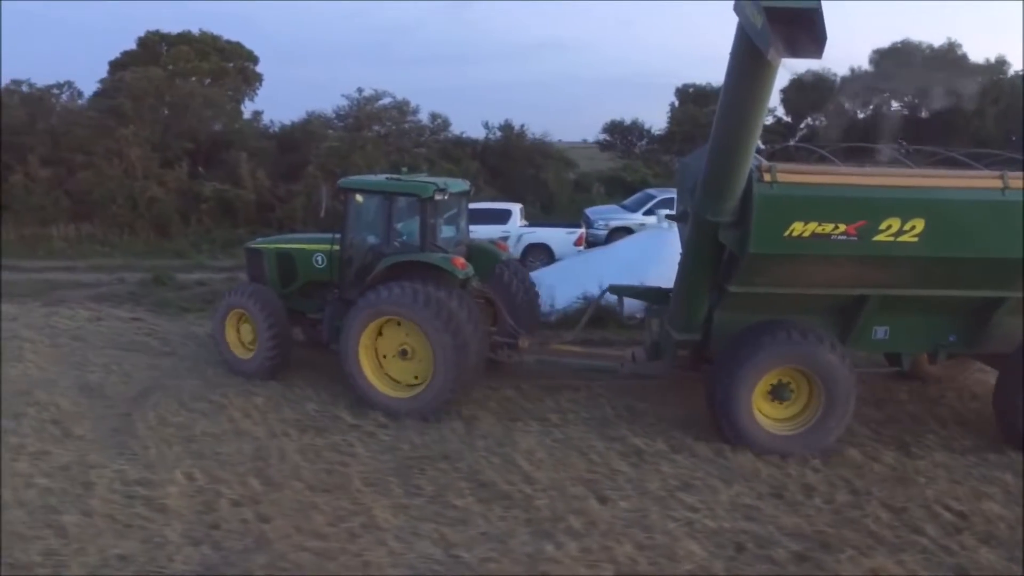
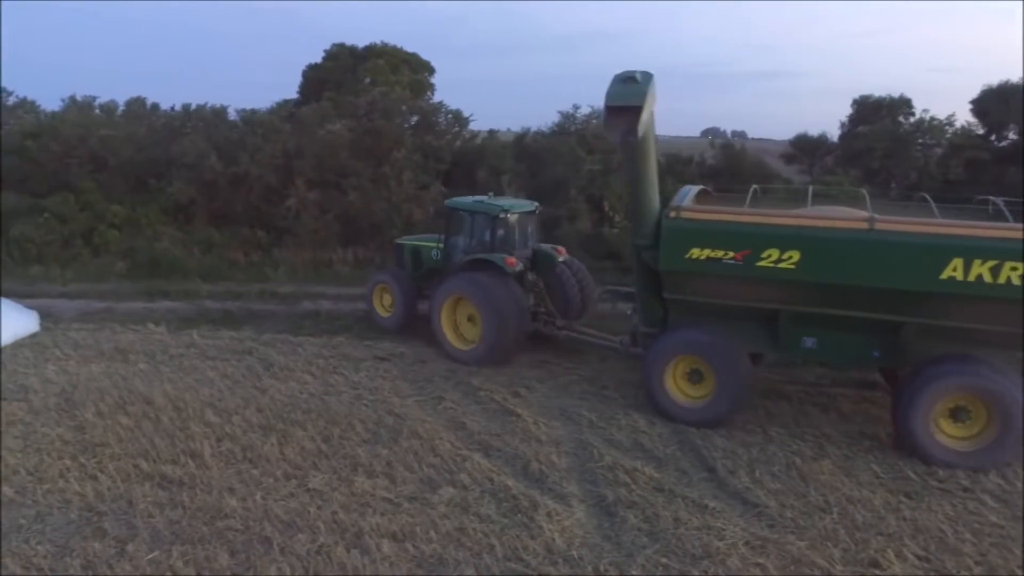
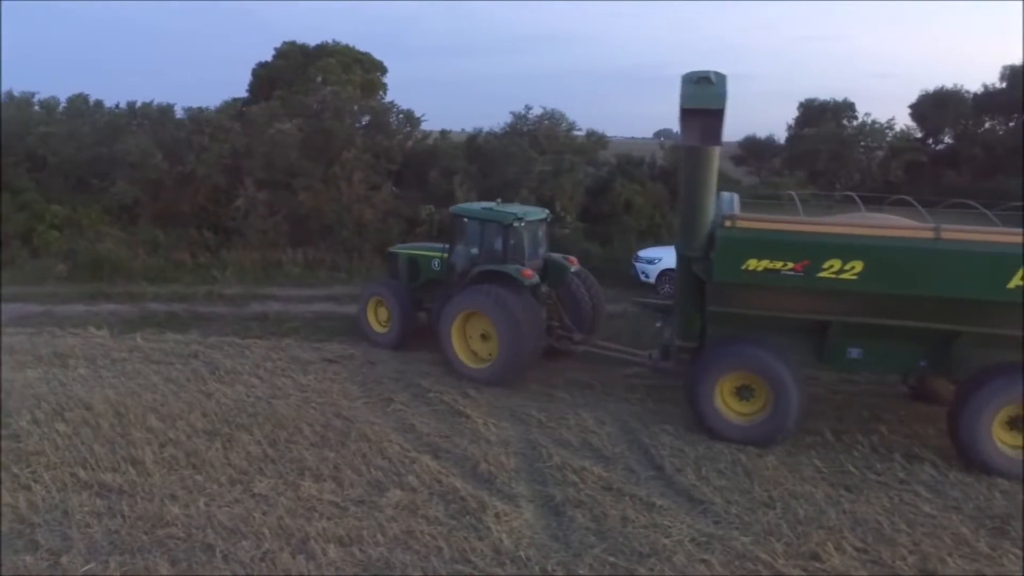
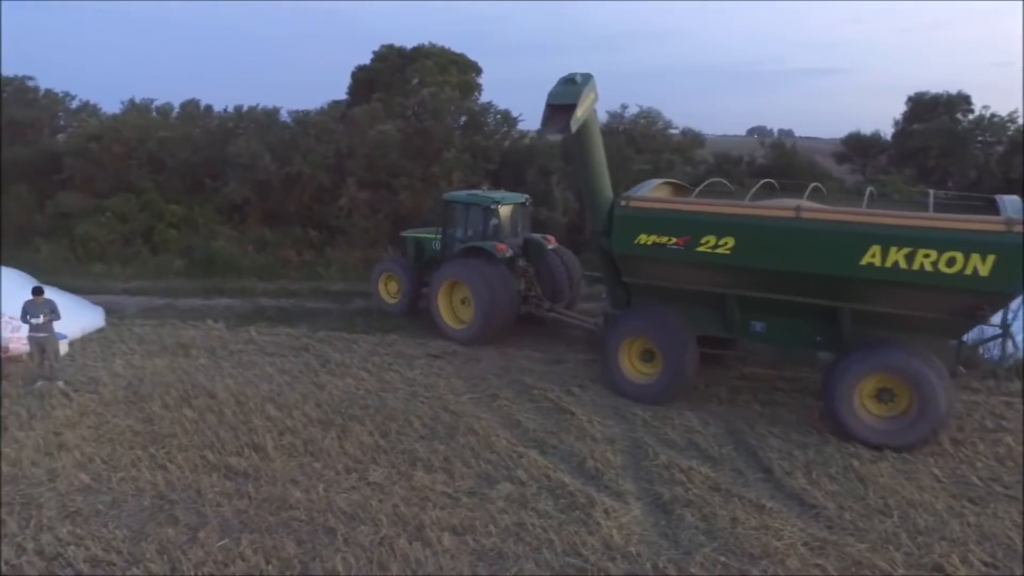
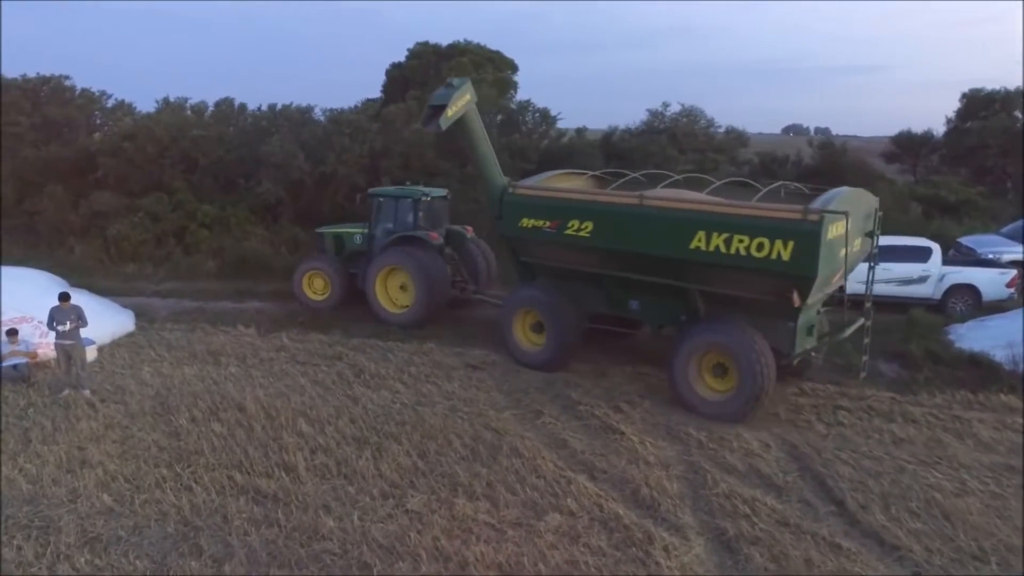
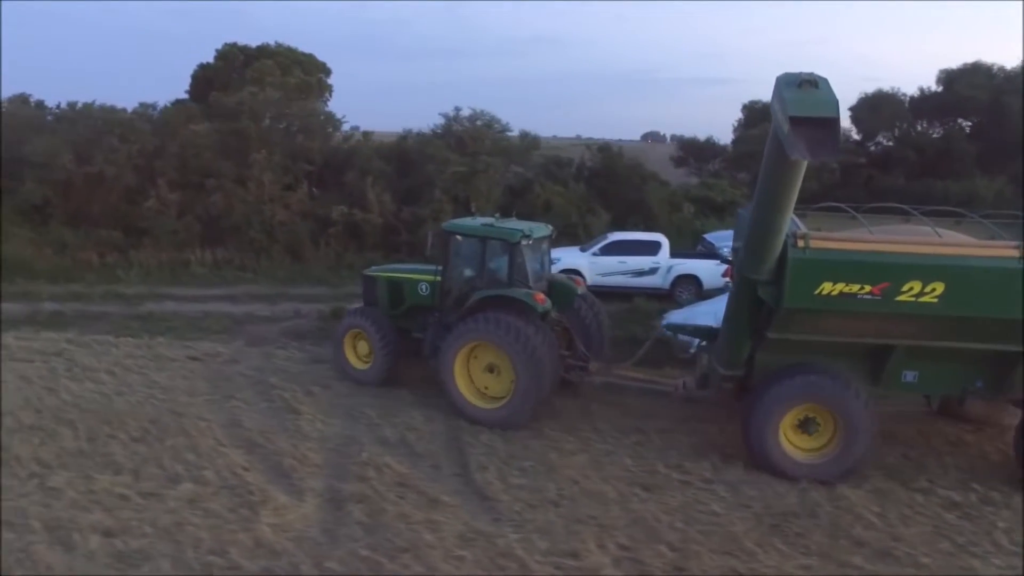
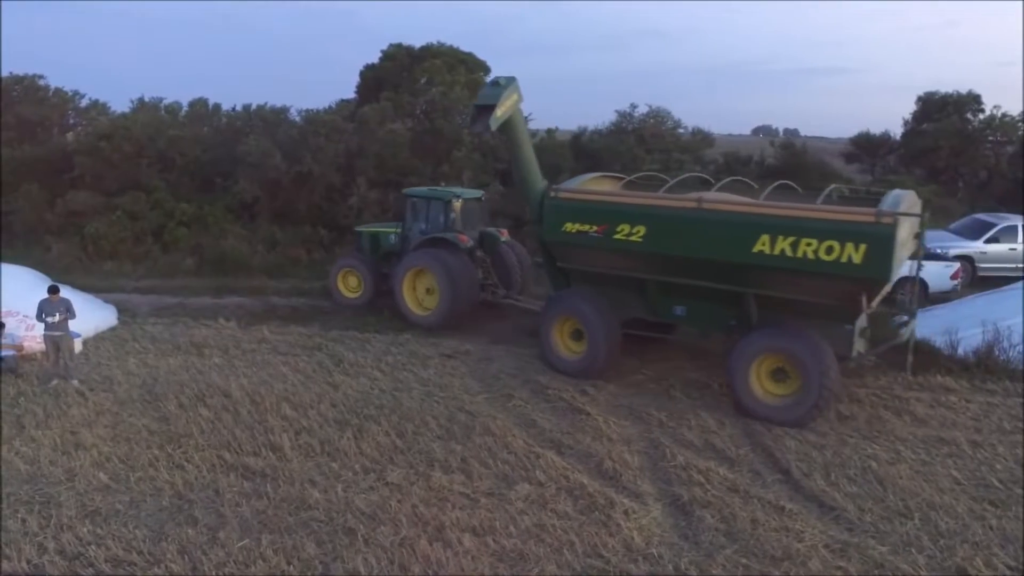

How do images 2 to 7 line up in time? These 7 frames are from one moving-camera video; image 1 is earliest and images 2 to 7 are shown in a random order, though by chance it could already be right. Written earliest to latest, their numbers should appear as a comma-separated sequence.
6, 3, 2, 4, 7, 5
